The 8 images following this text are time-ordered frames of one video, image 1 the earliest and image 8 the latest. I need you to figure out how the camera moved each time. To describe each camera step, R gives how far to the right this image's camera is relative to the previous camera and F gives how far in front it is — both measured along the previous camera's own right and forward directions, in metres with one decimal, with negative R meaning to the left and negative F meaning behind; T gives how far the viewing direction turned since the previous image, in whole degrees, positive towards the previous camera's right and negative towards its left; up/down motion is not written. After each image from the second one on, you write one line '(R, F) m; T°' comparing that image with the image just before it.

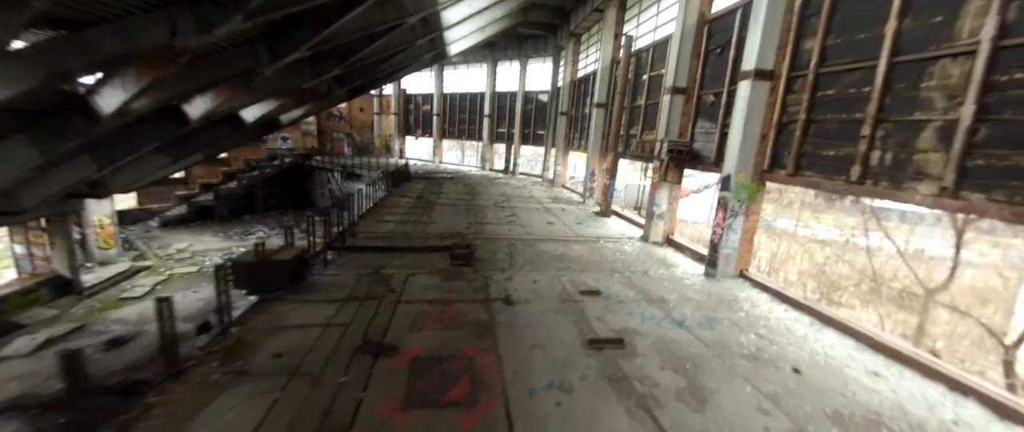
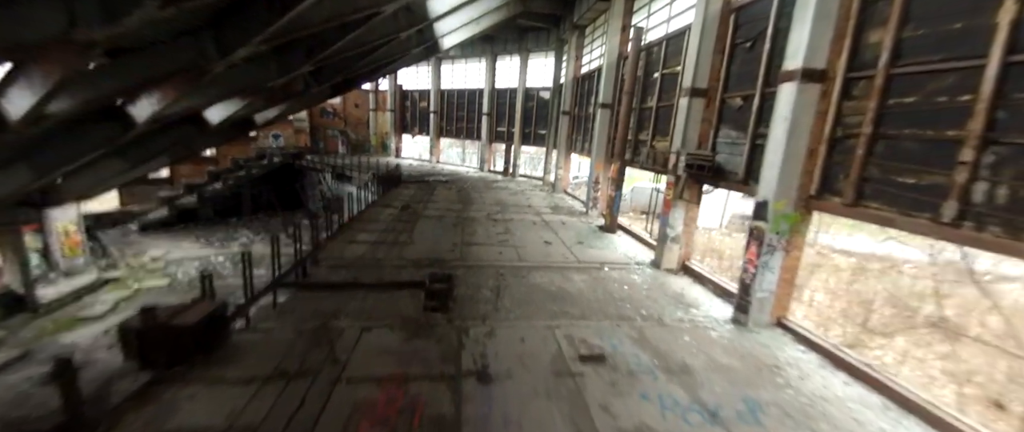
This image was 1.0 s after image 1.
(+0.2, +0.9) m; -1°
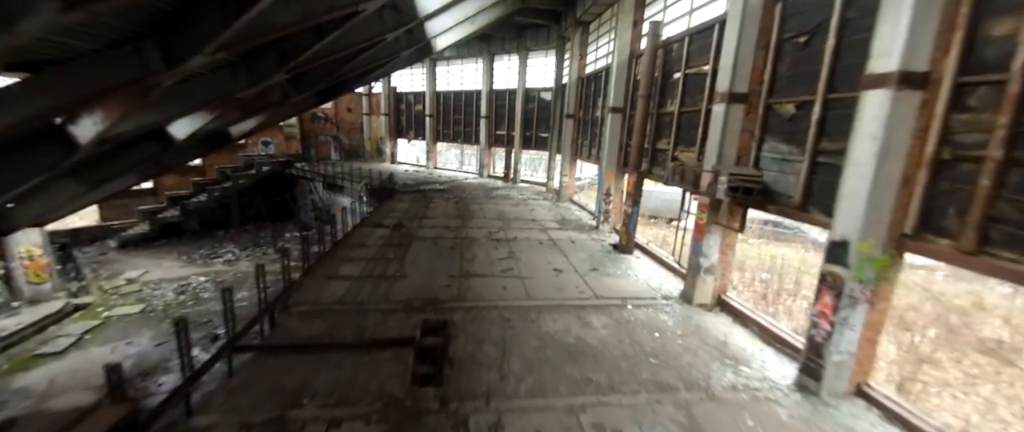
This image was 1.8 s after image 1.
(-0.1, +0.8) m; 0°
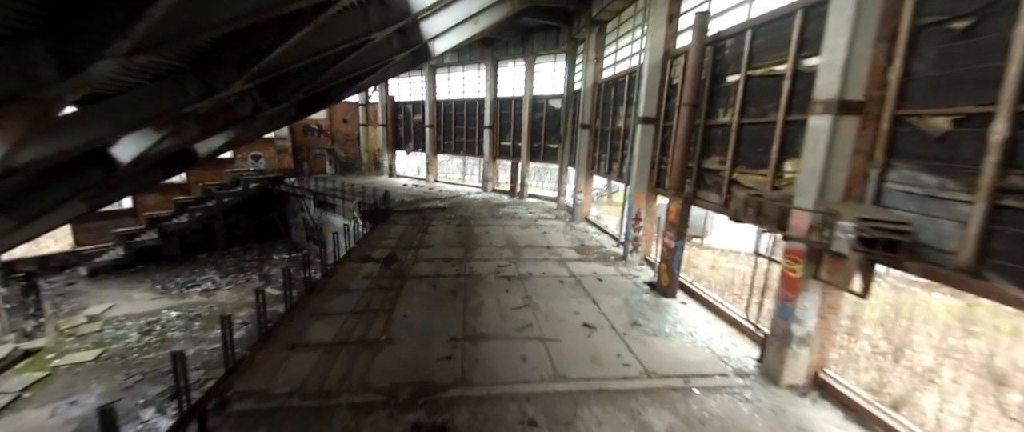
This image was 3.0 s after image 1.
(-0.2, +1.2) m; 0°
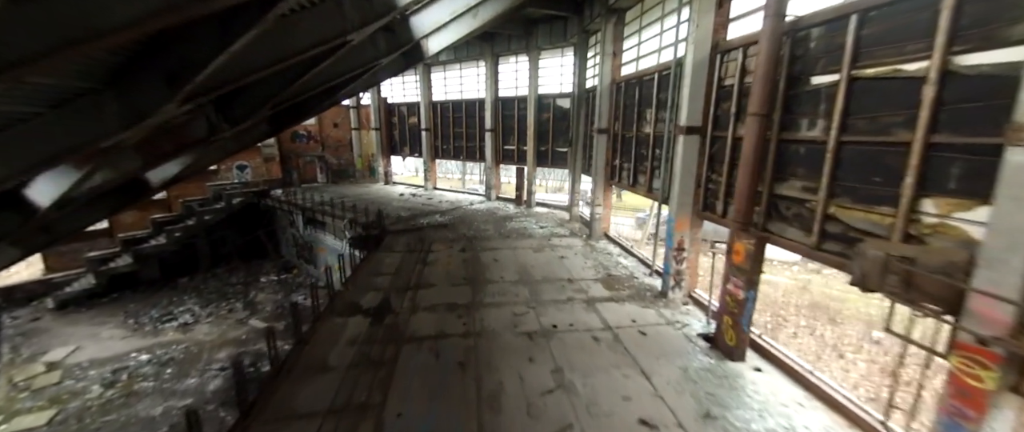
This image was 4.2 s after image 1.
(-0.3, +1.2) m; 0°
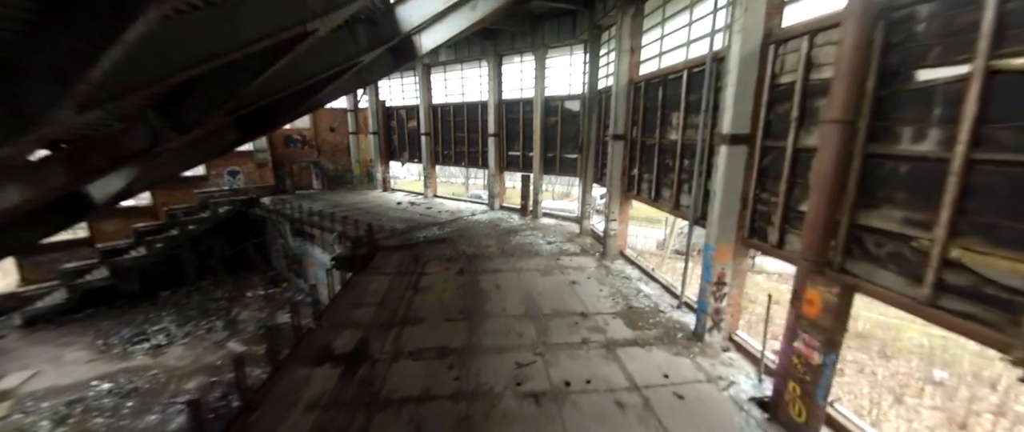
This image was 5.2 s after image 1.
(0.0, +0.9) m; -1°
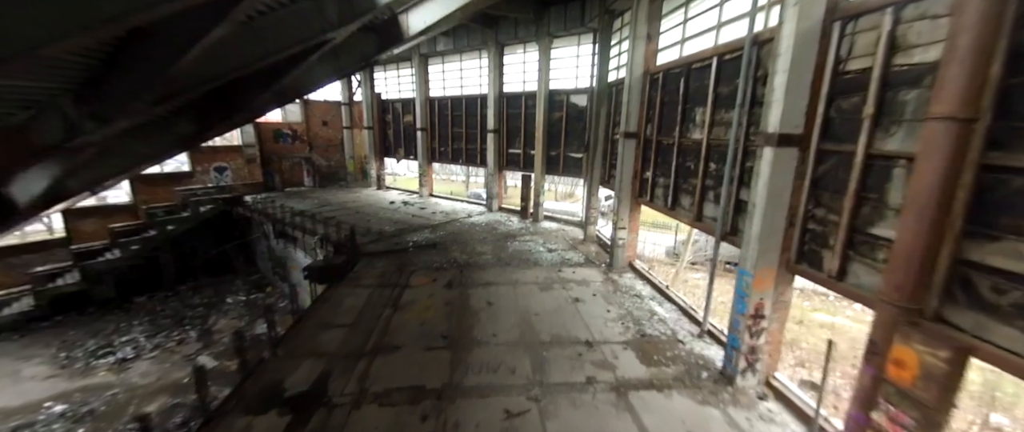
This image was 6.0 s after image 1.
(+0.1, +0.8) m; 0°
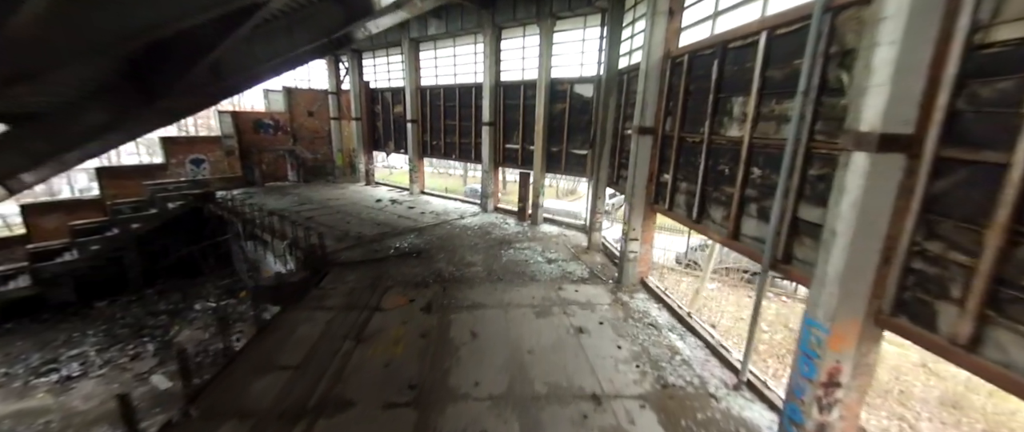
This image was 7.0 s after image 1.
(+0.1, +1.0) m; 0°
